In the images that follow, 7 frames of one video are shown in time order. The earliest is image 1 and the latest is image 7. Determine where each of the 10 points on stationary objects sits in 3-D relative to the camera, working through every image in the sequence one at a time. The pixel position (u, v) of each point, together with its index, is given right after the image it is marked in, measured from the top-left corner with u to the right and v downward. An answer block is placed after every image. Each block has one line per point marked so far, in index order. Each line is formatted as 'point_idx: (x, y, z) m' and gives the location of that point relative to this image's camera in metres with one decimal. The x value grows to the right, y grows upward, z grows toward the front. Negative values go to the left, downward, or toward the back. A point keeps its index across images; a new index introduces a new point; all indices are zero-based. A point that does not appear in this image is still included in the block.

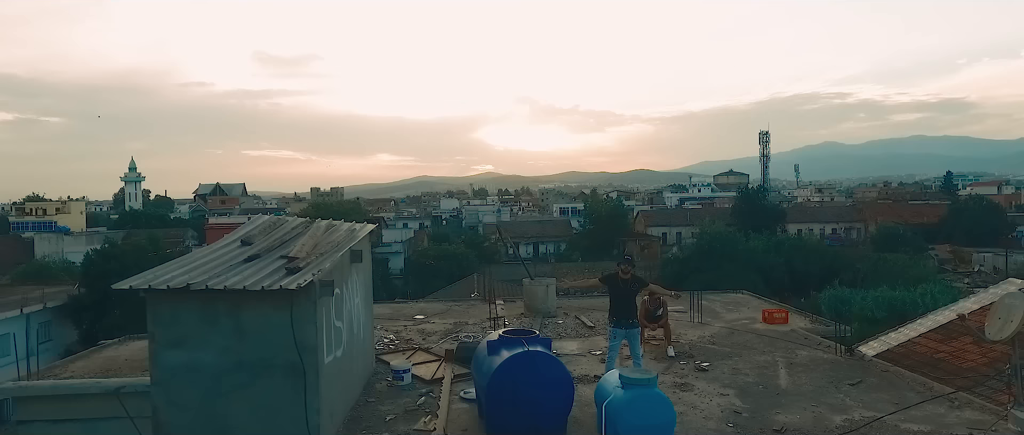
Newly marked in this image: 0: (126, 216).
0: (-11.3, 0.0, +19.6) m
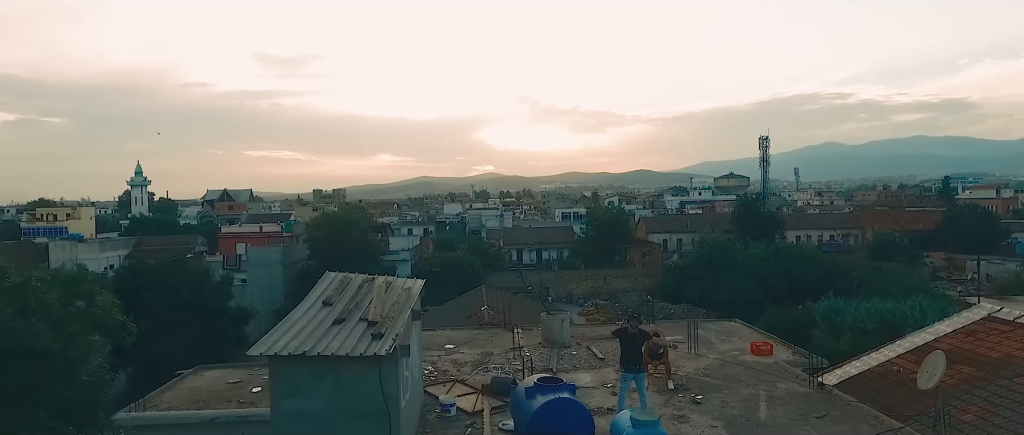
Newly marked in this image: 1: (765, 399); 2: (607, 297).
0: (-11.2, -0.2, +20.0) m
1: (+1.3, -1.0, +3.6) m
2: (+2.1, -1.7, +14.7) m
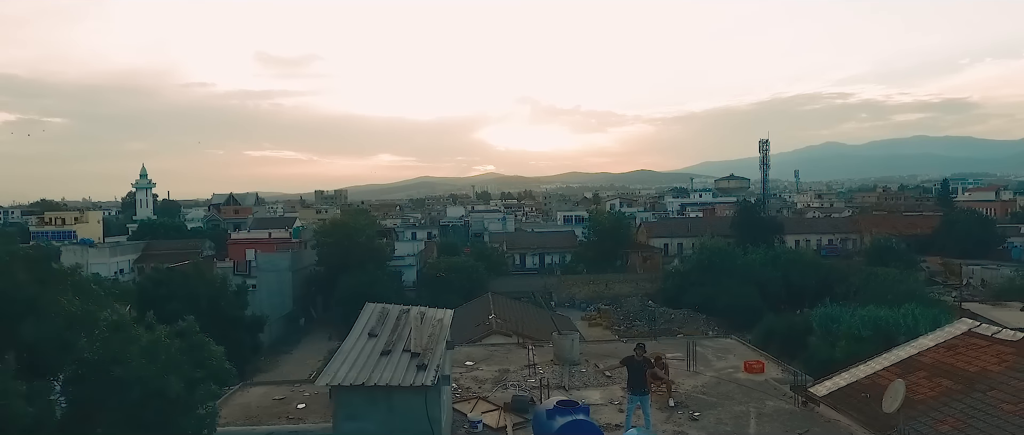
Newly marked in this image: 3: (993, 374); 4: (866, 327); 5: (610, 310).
0: (-11.1, -0.3, +20.3) m
1: (+1.4, -1.1, +3.9) m
2: (+2.2, -1.9, +15.0) m
3: (+2.6, -0.8, +3.6) m
4: (+4.3, -1.3, +8.2) m
5: (+2.0, -1.9, +13.9) m
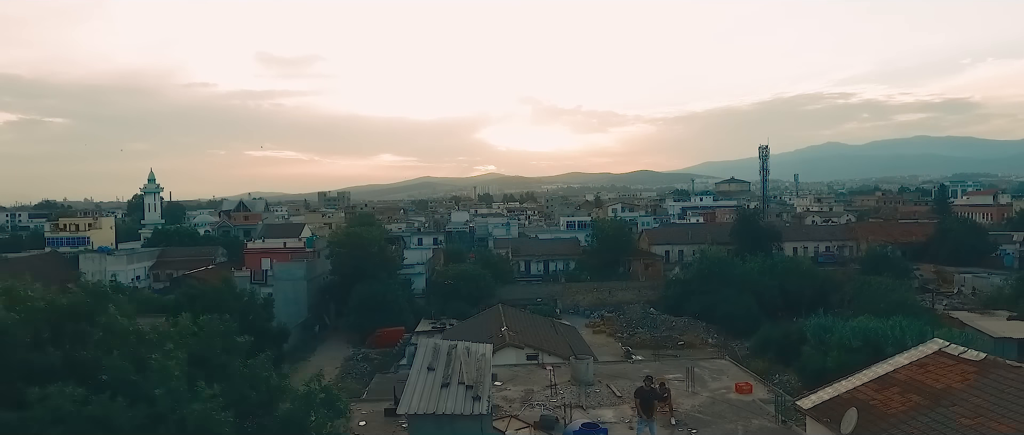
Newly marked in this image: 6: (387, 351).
0: (-10.9, -0.5, +20.8) m
1: (+1.5, -1.3, +4.3) m
2: (+2.3, -2.1, +15.4) m
3: (+2.7, -1.0, +4.1) m
4: (+4.5, -1.5, +8.7) m
5: (+2.2, -2.1, +14.4) m
6: (-2.2, -2.3, +11.7) m
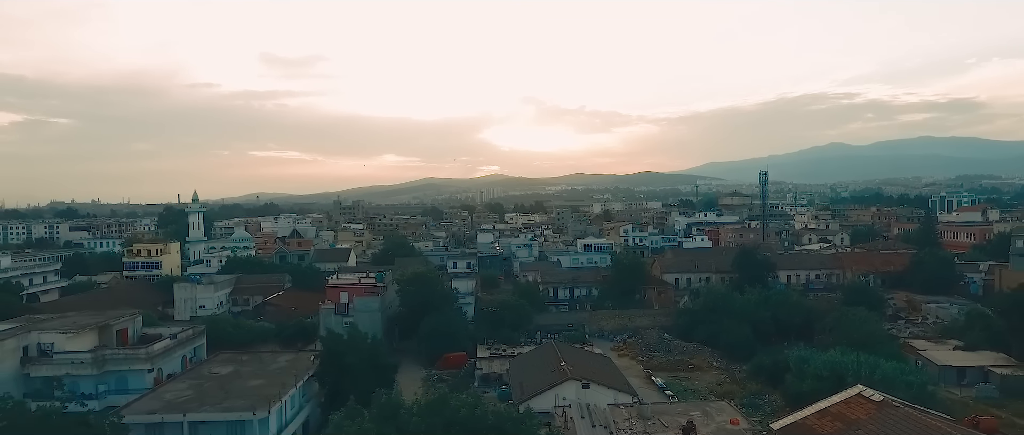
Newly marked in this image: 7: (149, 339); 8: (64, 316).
0: (-10.0, -1.5, +23.6) m
1: (+2.4, -2.4, +7.1) m
2: (+3.2, -3.1, +18.2) m
3: (+3.6, -2.1, +6.9) m
4: (+5.4, -2.6, +11.5) m
5: (+3.1, -3.2, +17.2) m
6: (-1.2, -3.4, +14.5) m
7: (-6.1, -2.1, +11.3) m
8: (-7.8, -1.7, +11.7) m
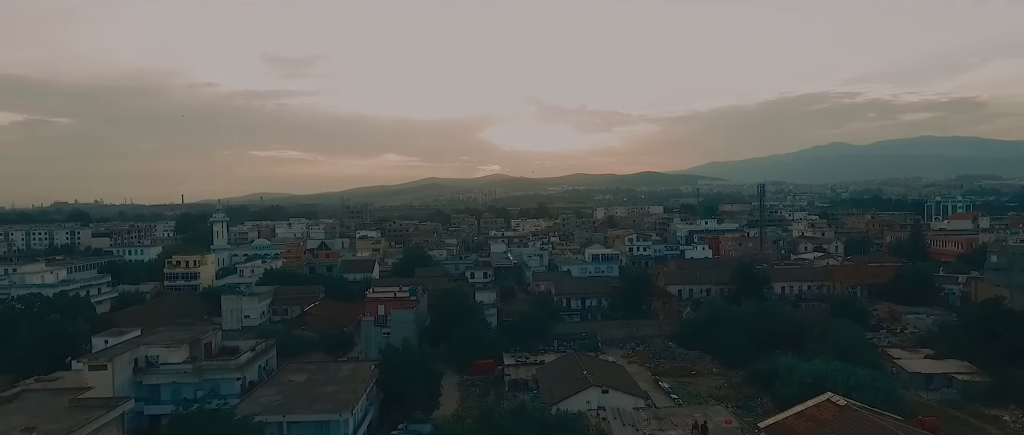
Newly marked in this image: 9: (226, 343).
0: (-9.4, -2.1, +25.5) m
1: (+3.0, -2.9, +9.1) m
2: (+3.8, -3.7, +20.1) m
3: (+4.1, -2.7, +8.8) m
4: (+5.9, -3.2, +13.4) m
5: (+3.7, -3.7, +19.1) m
6: (-0.7, -3.9, +16.4) m
7: (-5.5, -2.6, +13.3) m
8: (-7.2, -2.3, +13.6) m
9: (-5.9, -2.6, +13.8) m
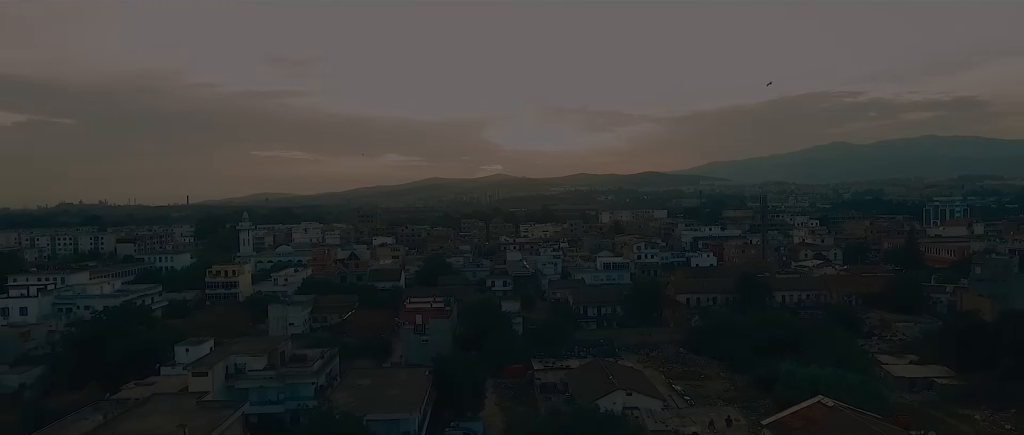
0: (-8.6, -2.7, +27.5) m
1: (+3.7, -3.5, +11.0) m
2: (+4.6, -4.2, +22.1) m
3: (+4.9, -3.2, +10.7) m
4: (+6.7, -3.7, +15.3) m
5: (+4.5, -4.3, +21.0) m
6: (+0.1, -4.5, +18.4) m
7: (-4.8, -3.2, +15.2) m
8: (-6.5, -2.9, +15.5) m
9: (-5.1, -3.1, +15.7) m
